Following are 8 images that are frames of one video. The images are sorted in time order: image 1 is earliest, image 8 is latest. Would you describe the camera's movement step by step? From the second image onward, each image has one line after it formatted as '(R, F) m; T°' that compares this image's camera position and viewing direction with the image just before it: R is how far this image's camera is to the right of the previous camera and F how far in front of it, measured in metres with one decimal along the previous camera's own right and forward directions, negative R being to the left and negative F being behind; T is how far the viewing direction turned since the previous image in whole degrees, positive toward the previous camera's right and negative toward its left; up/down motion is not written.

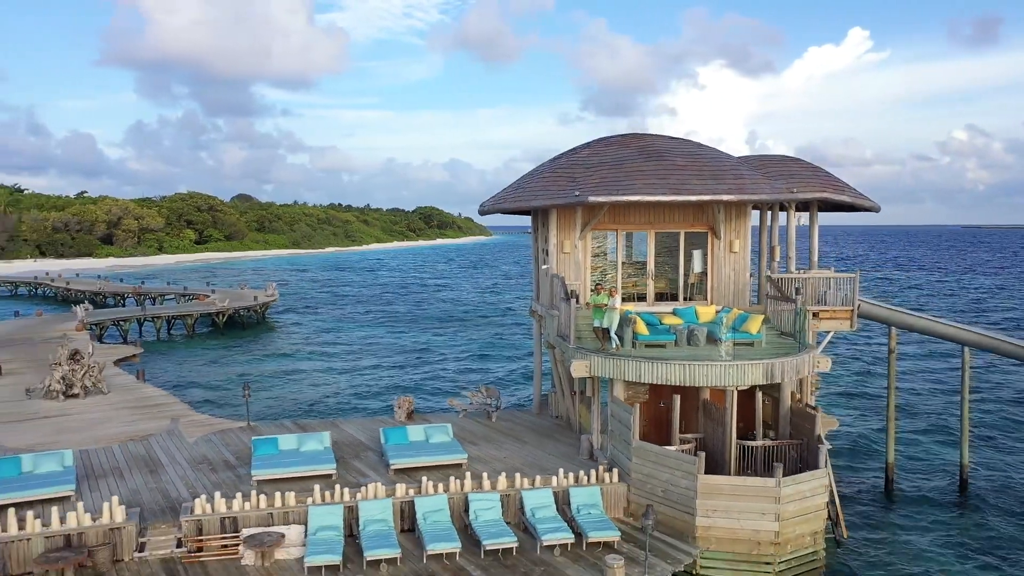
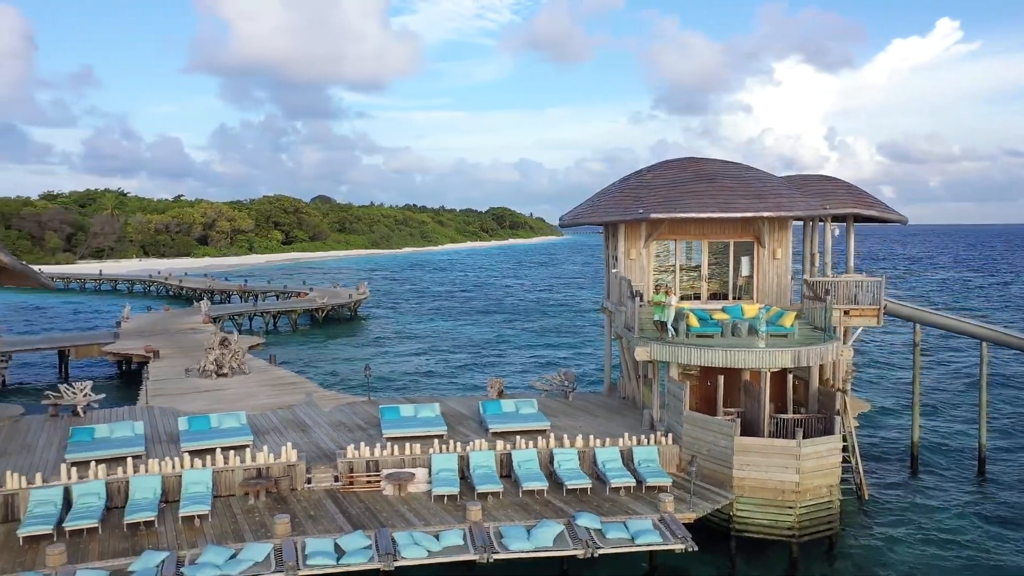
(-0.1, -1.8) m; -5°
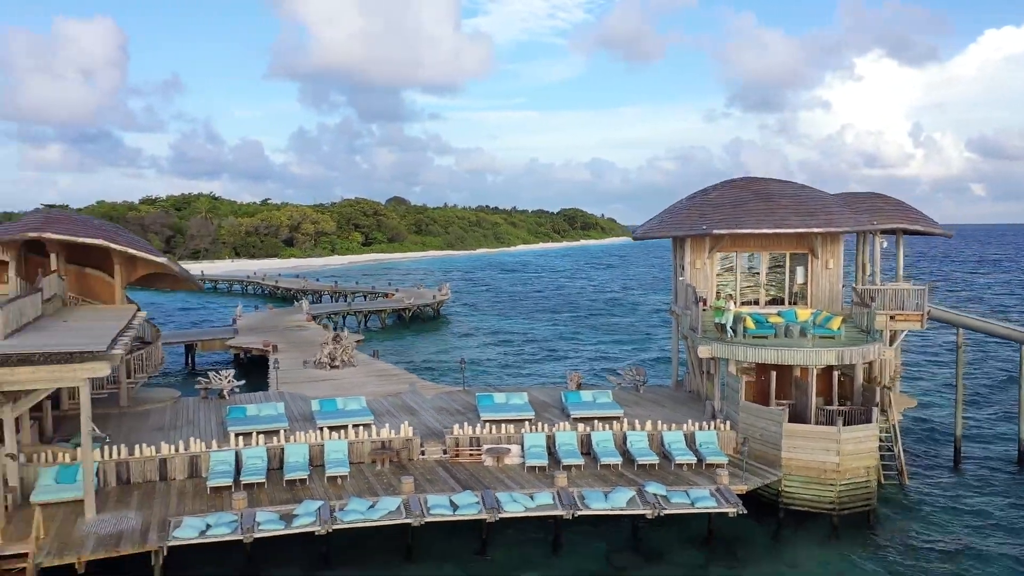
(-0.1, -1.5) m; -5°
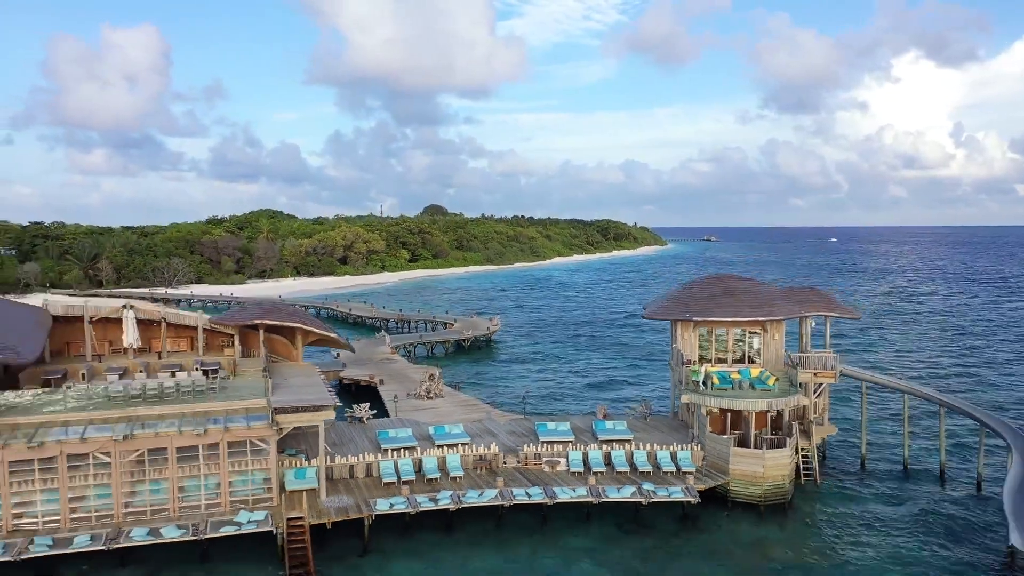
(-0.3, -5.7) m; -2°
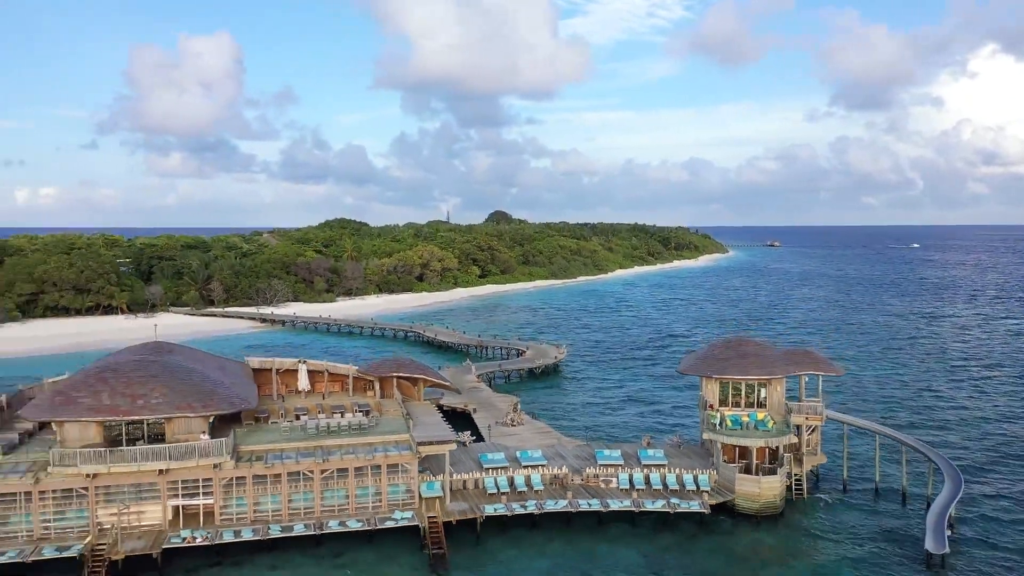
(-0.1, -6.0) m; -4°
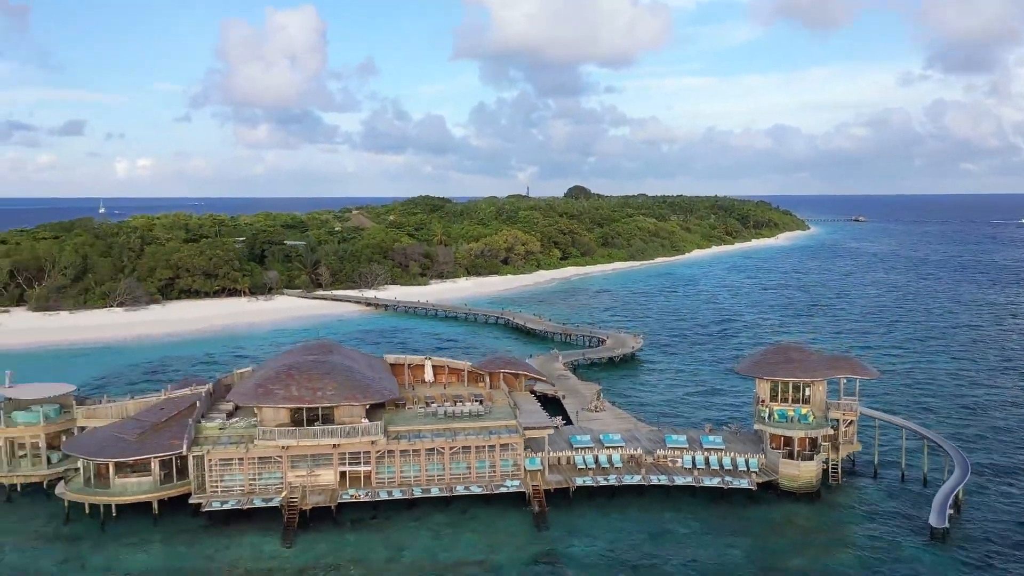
(-0.3, -5.2) m; -5°
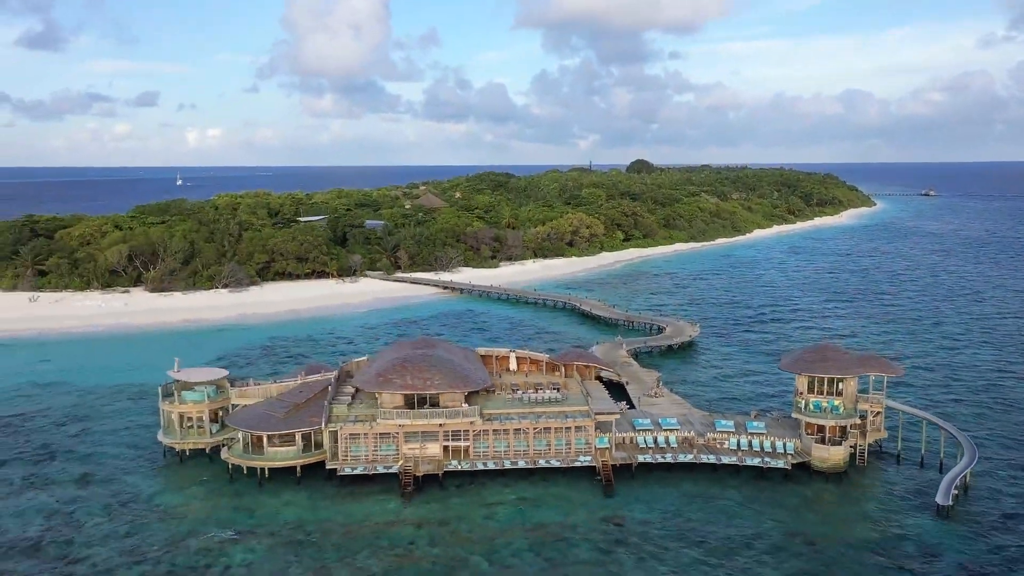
(-0.5, -5.0) m; -4°
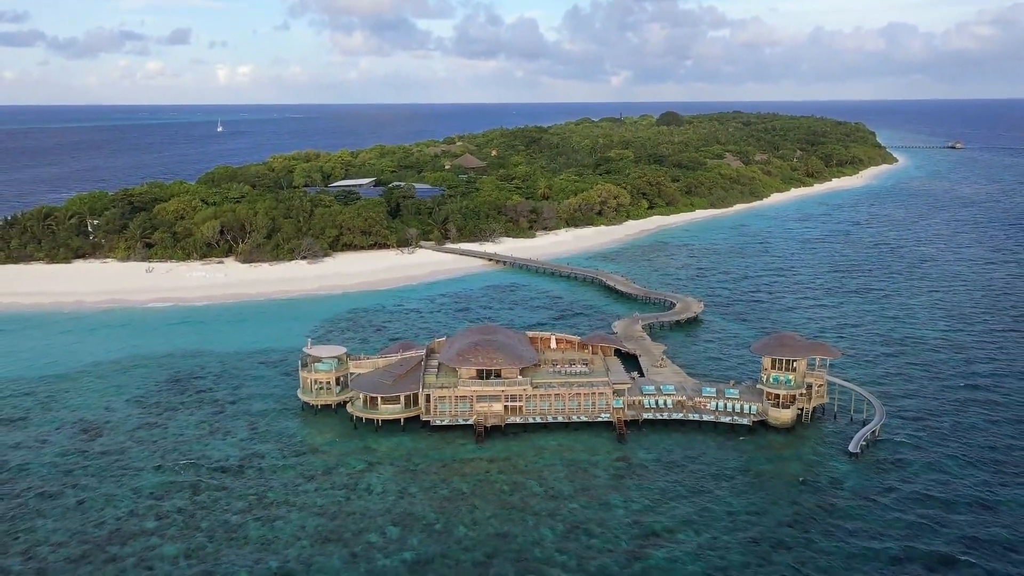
(-0.6, -11.4) m; -2°
